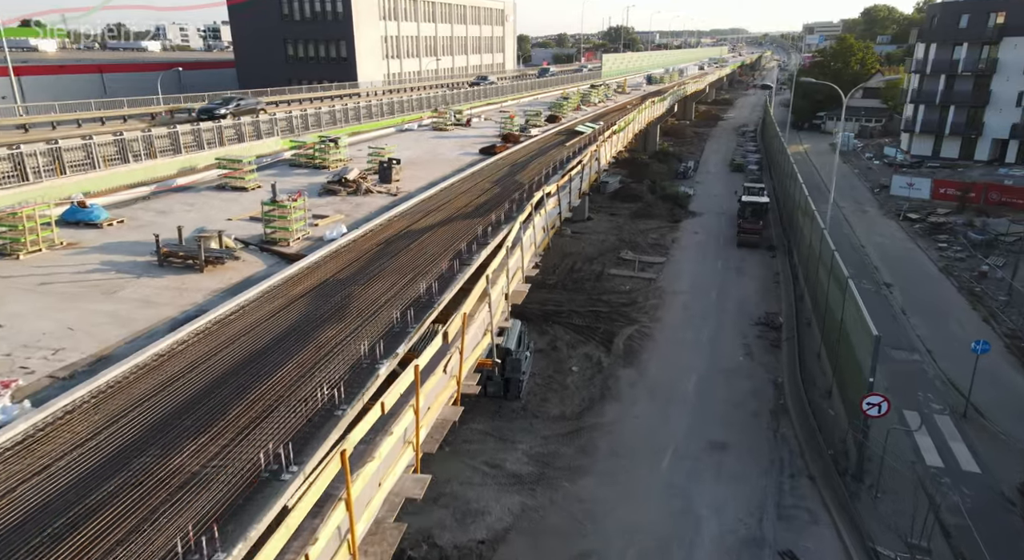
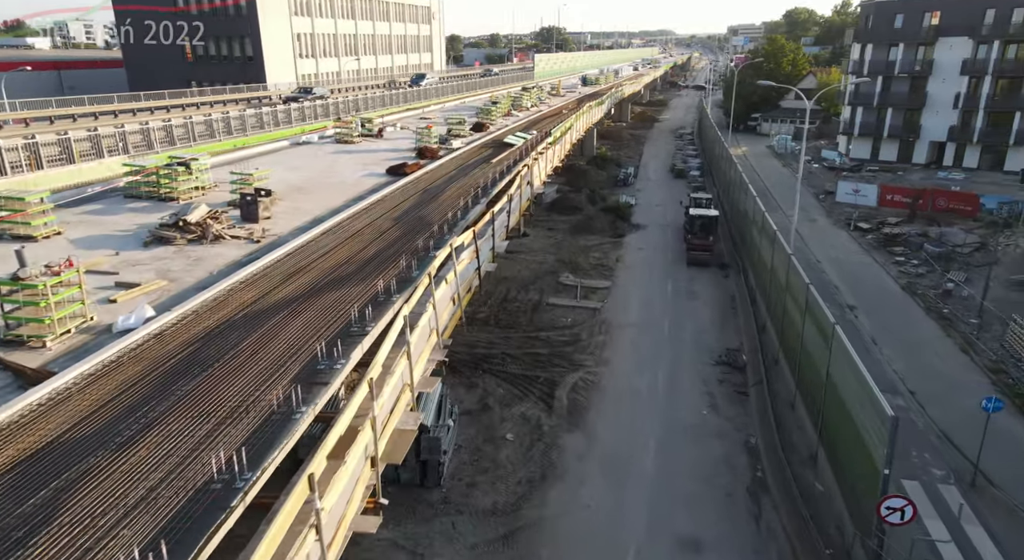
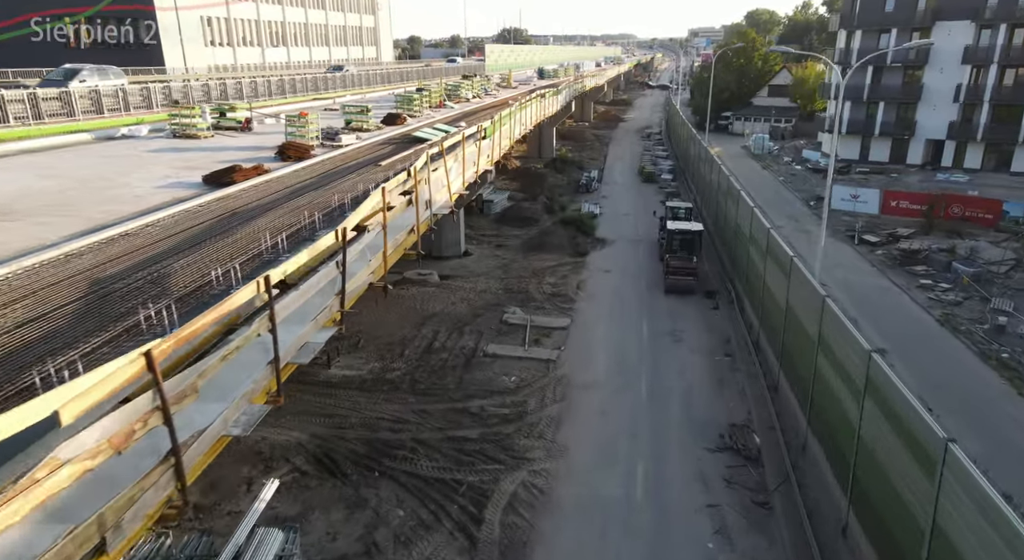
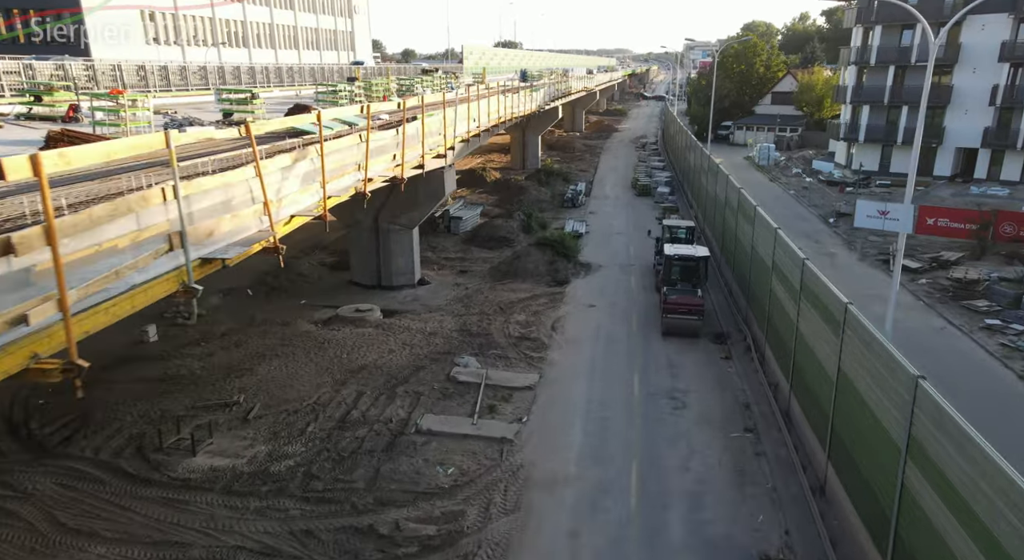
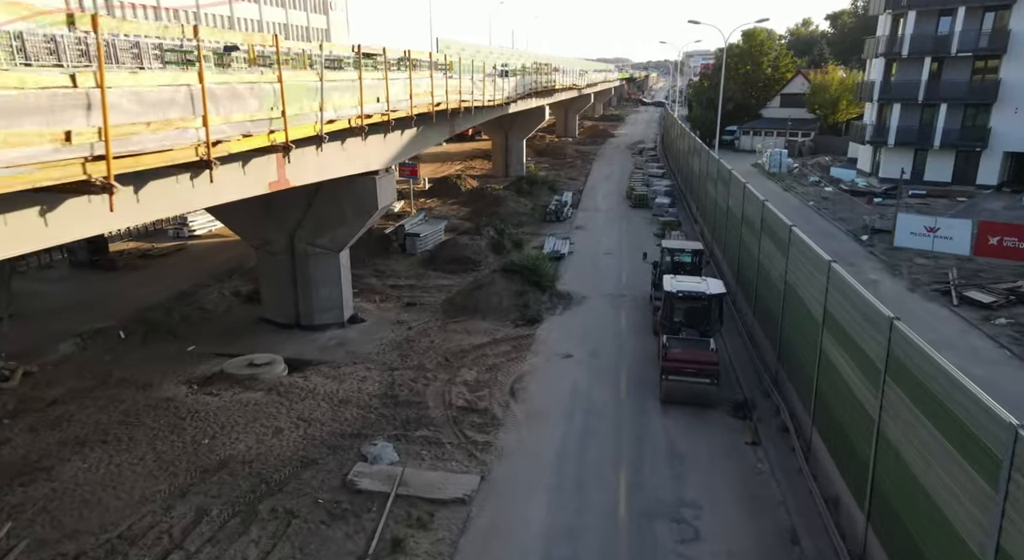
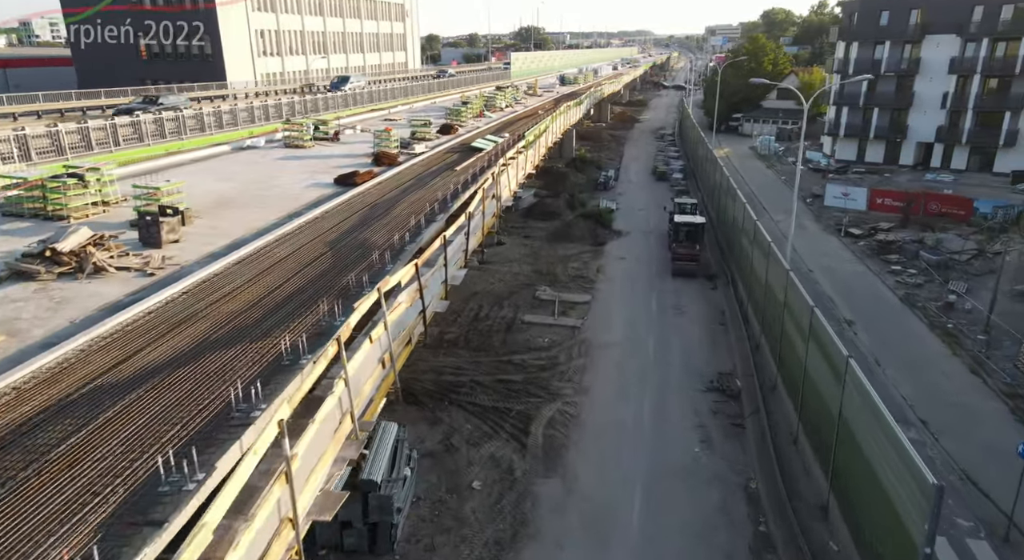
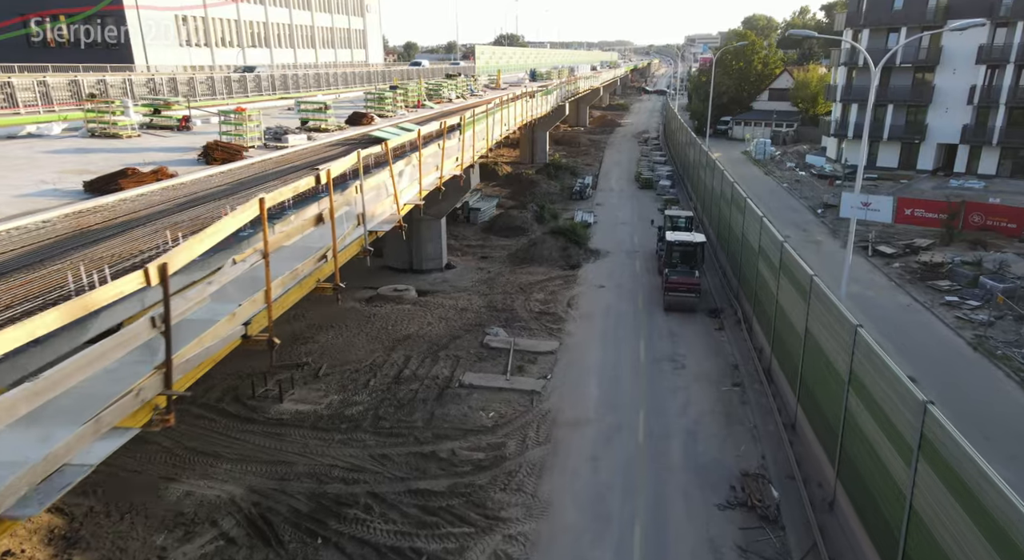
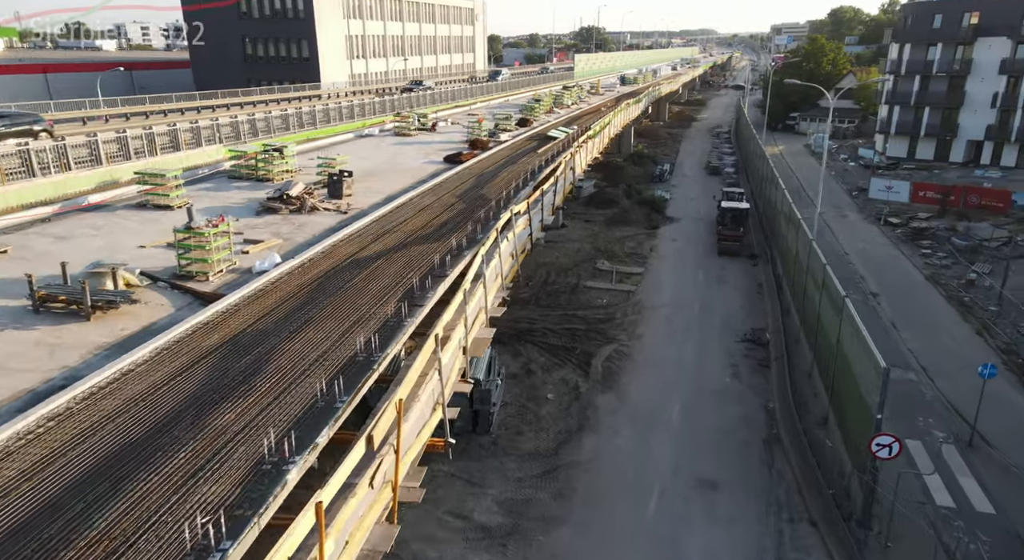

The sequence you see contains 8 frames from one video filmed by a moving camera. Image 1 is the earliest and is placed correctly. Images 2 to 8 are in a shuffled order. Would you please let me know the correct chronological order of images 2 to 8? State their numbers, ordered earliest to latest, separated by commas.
8, 2, 6, 3, 7, 4, 5
